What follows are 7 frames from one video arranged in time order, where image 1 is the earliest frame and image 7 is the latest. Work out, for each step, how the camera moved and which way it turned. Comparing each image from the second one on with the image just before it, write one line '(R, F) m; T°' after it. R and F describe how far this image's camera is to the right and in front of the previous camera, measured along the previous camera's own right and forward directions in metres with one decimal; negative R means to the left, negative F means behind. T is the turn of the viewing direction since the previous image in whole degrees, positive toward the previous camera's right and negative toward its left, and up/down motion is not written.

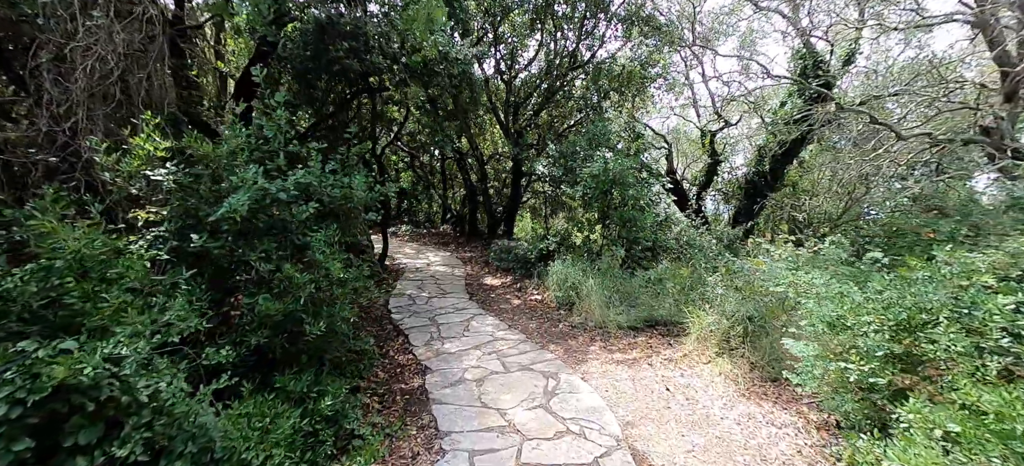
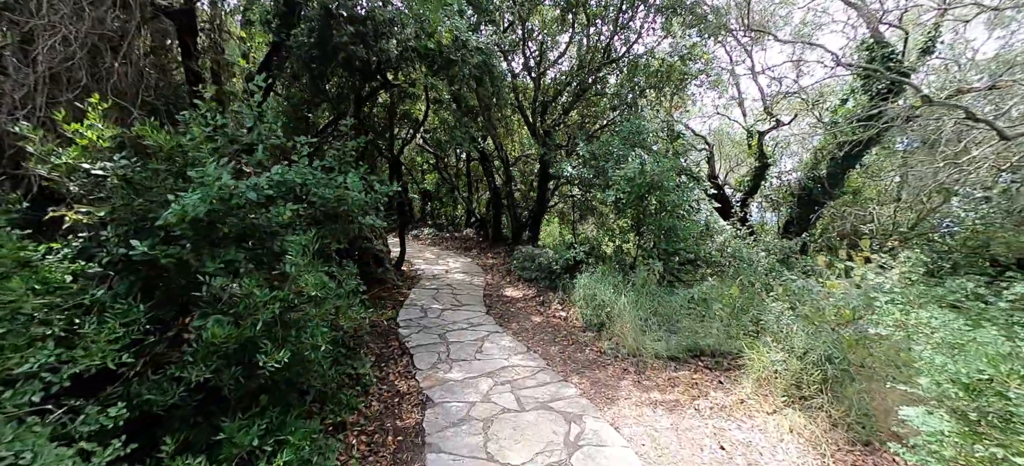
(+0.1, +0.6) m; -4°
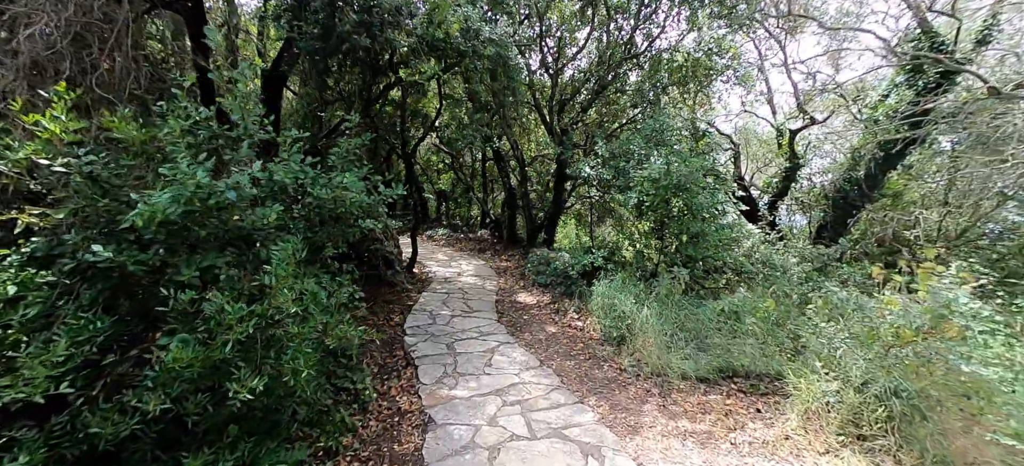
(0.0, +0.3) m; -2°
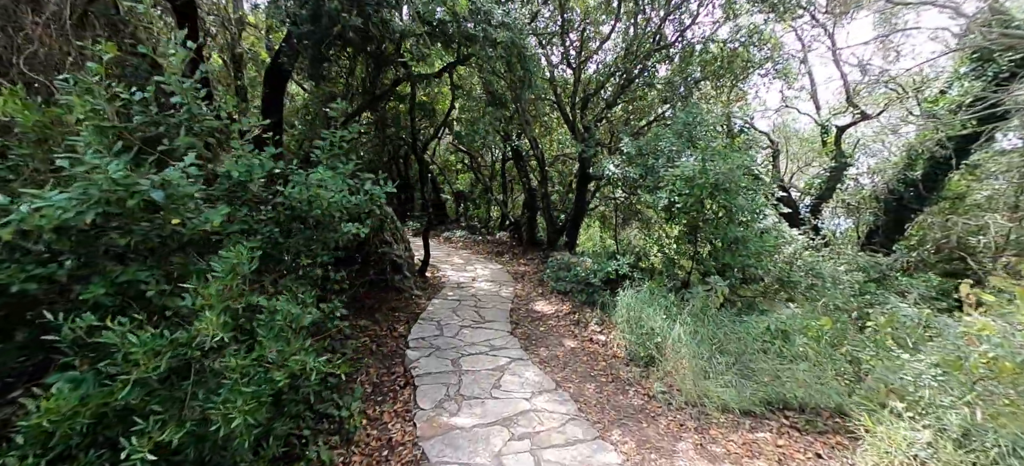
(+0.1, +0.4) m; -3°
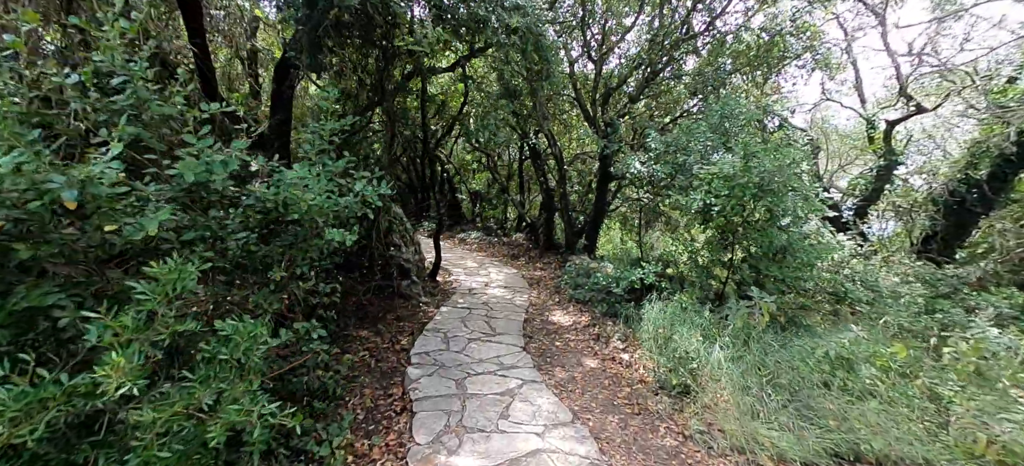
(0.0, +0.4) m; -2°
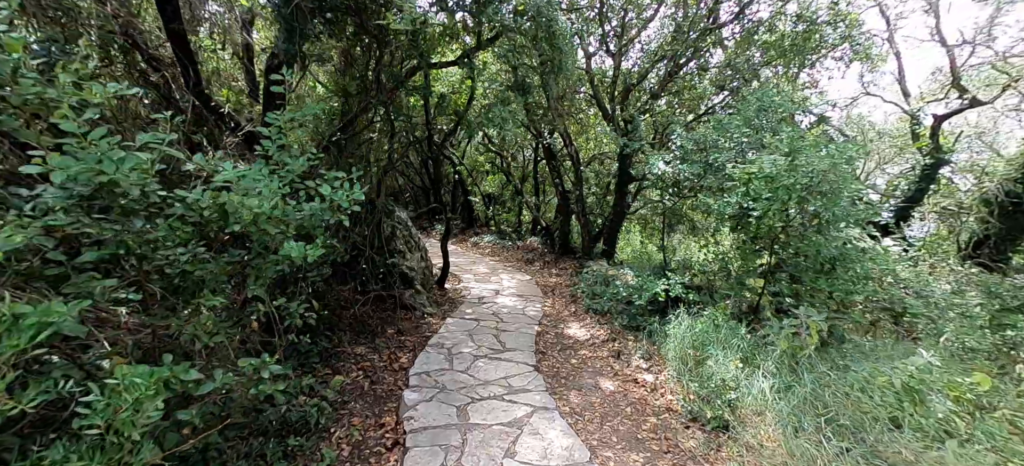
(+0.1, +0.4) m; -2°
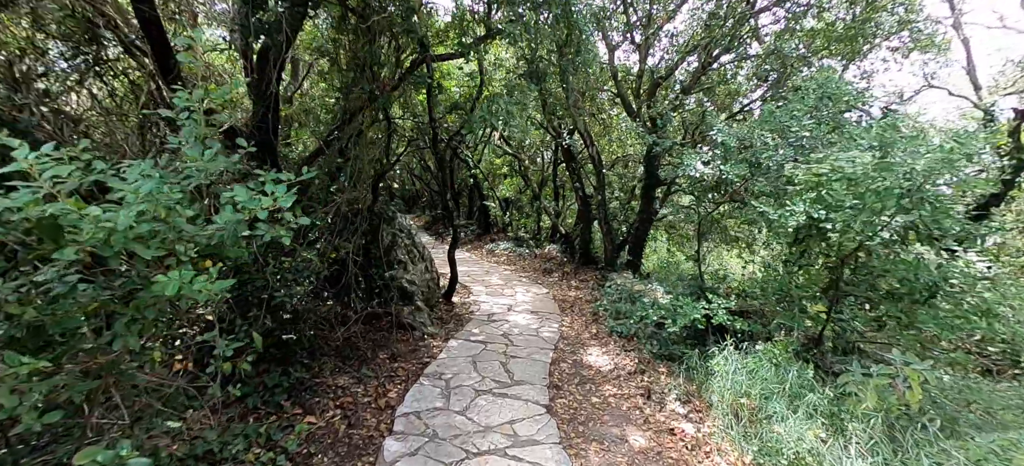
(+0.1, +0.6) m; -3°
